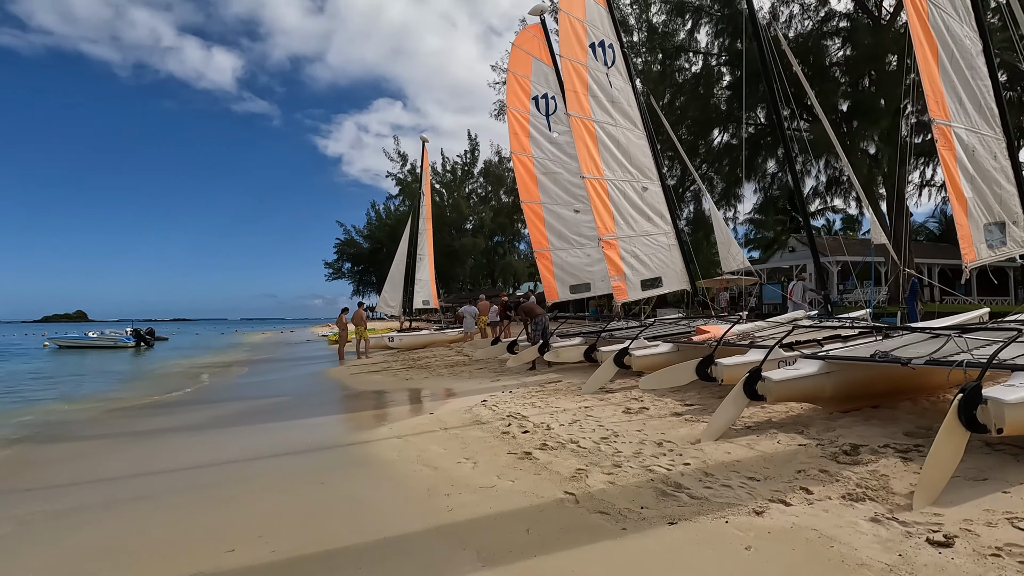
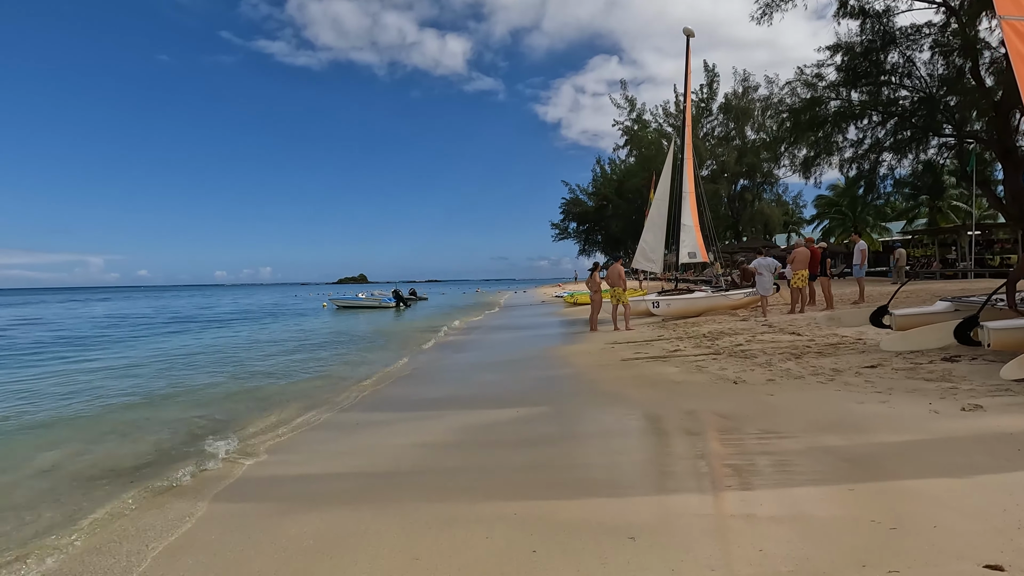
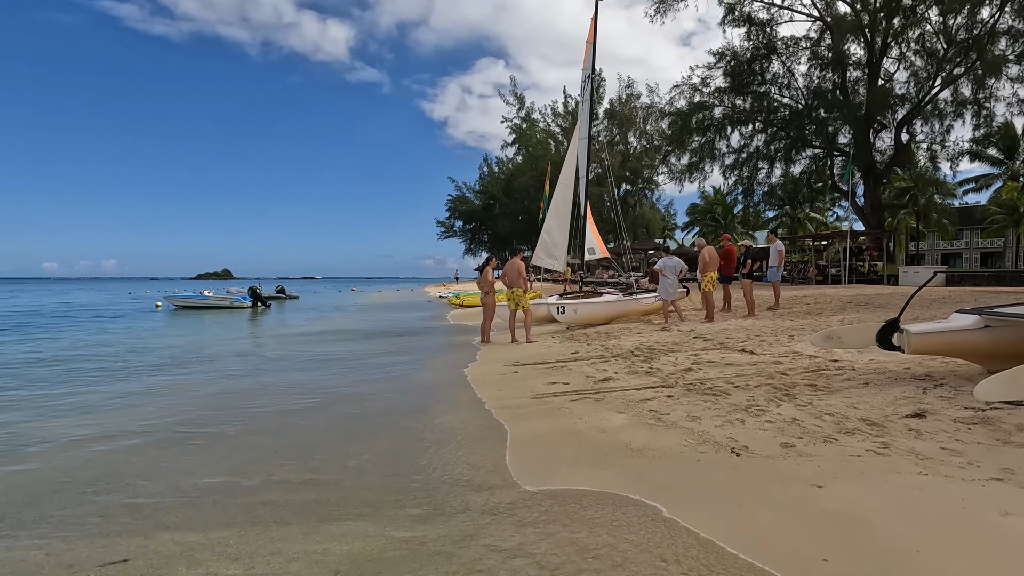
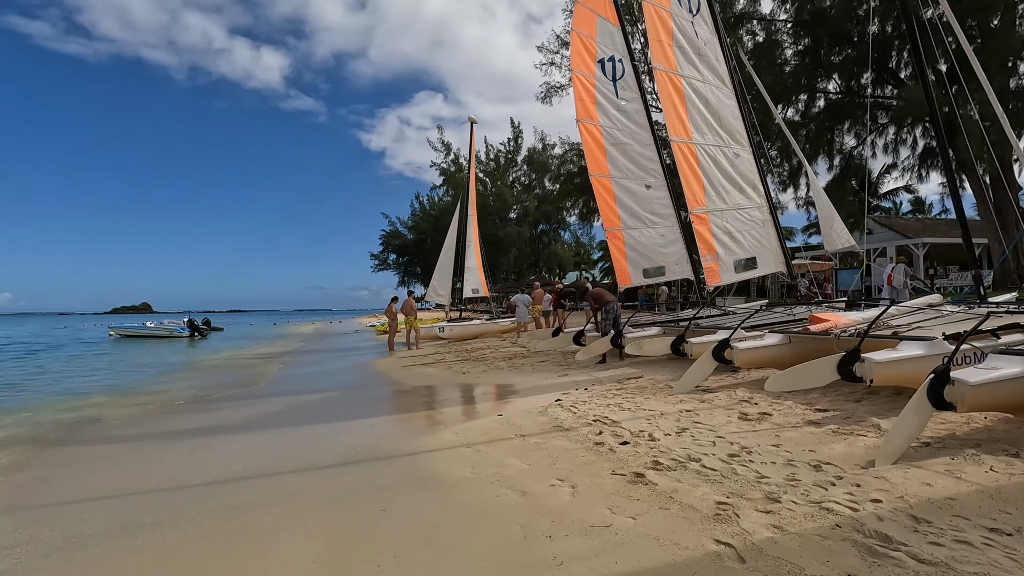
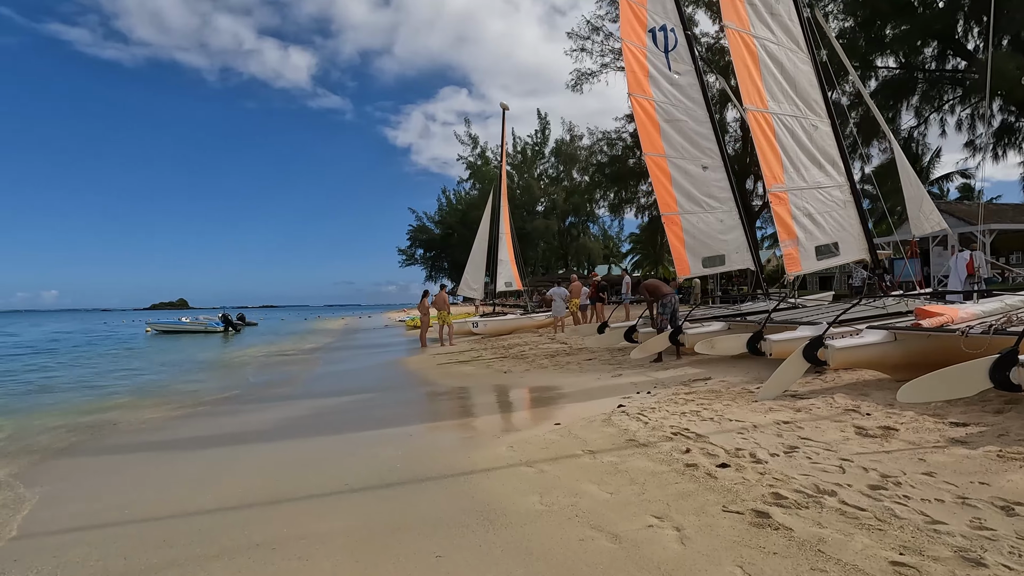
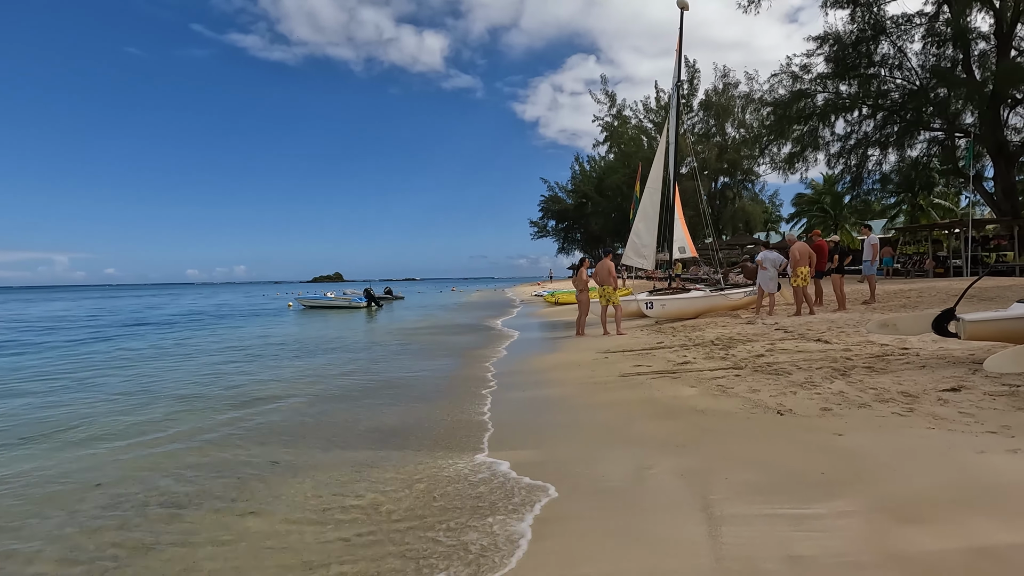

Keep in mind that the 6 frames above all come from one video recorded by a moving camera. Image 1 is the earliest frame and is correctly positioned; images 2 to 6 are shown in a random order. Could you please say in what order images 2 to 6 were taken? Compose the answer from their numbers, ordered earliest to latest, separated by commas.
4, 5, 2, 6, 3
